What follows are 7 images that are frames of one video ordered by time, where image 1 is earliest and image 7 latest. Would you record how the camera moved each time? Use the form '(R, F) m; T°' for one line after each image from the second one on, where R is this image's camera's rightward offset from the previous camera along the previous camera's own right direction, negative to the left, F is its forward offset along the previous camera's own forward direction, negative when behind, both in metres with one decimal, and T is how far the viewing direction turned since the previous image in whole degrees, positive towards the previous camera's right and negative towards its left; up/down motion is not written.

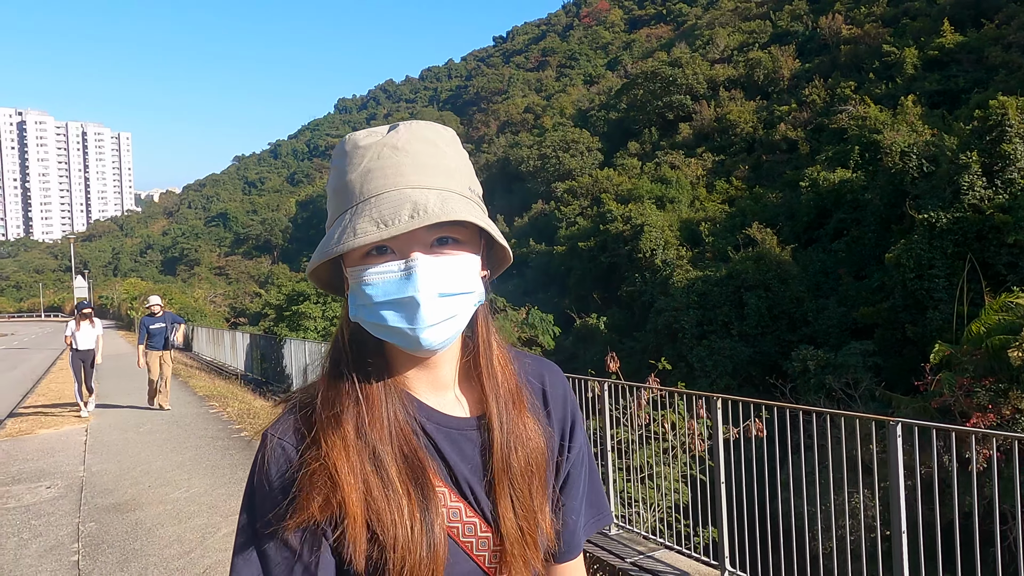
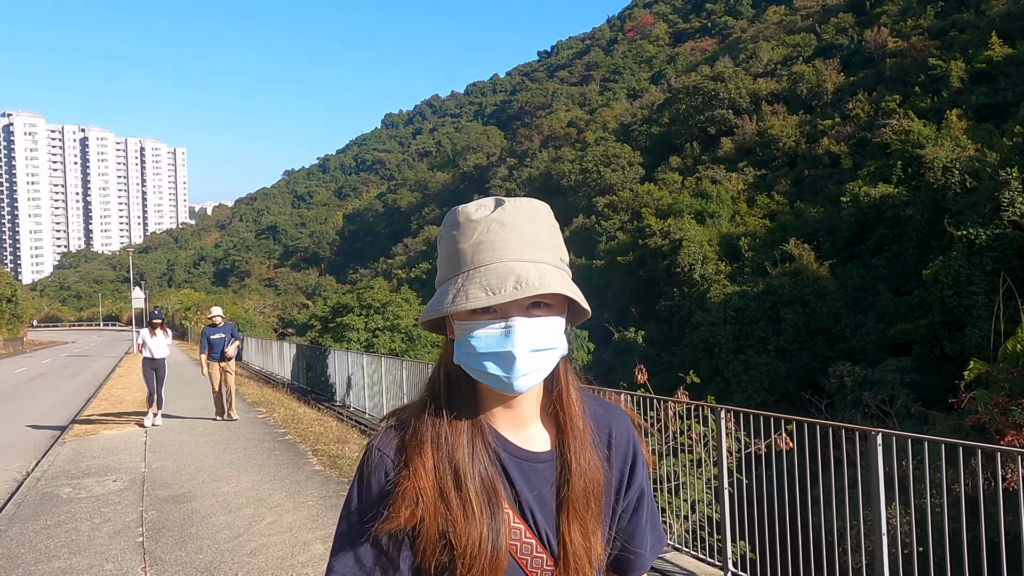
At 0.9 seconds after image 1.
(+0.1, -0.3) m; -4°
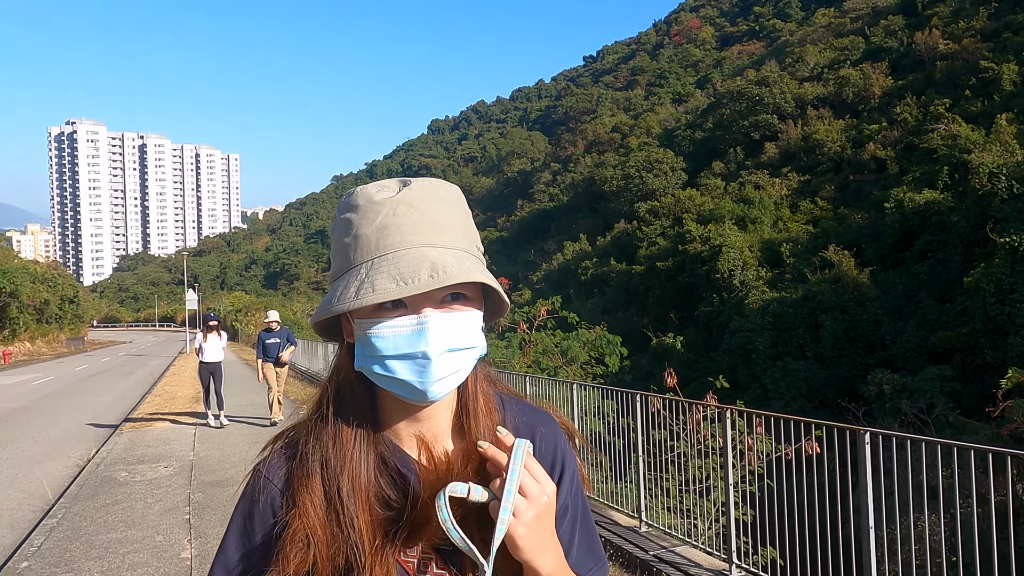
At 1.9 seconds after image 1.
(+0.1, -0.2) m; -4°
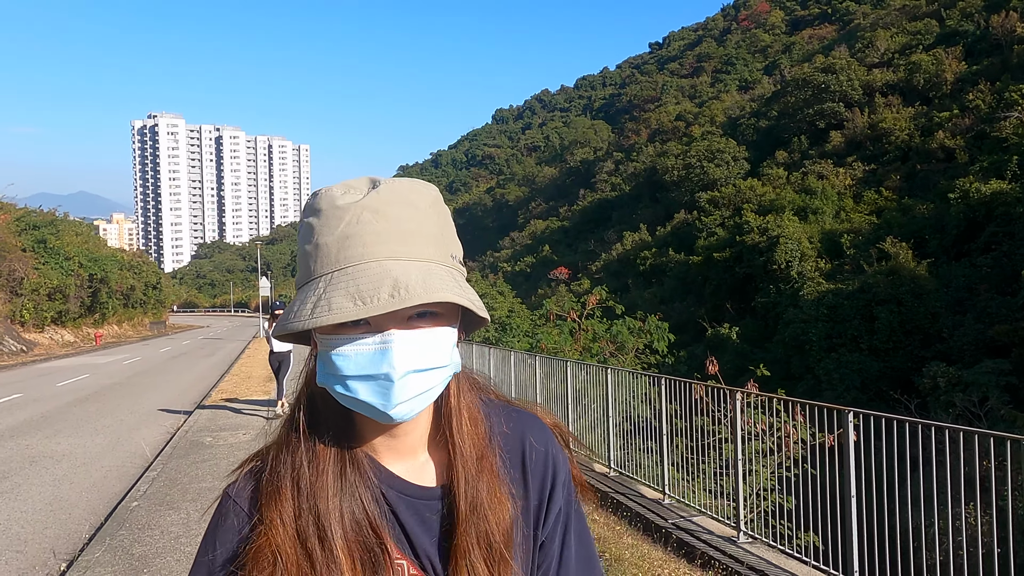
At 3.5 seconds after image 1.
(+0.2, -0.5) m; -5°
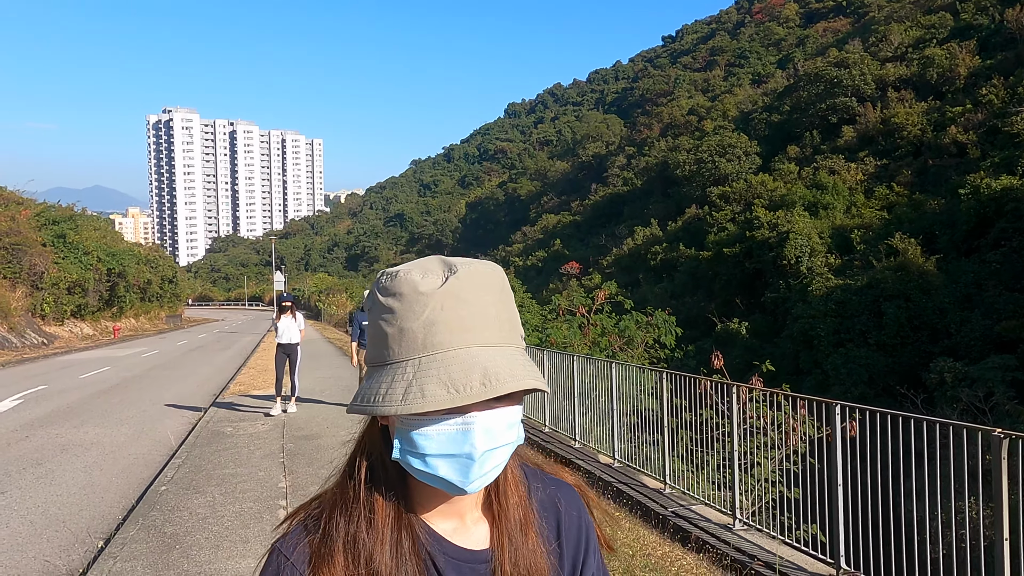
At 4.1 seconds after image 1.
(0.0, -0.2) m; -1°
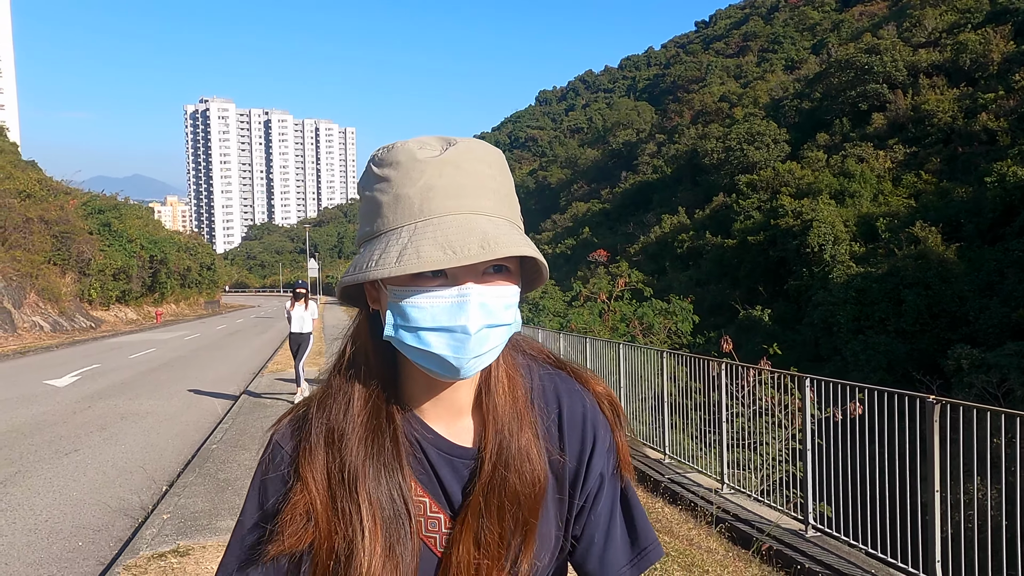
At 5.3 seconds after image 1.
(+0.1, -0.5) m; -3°
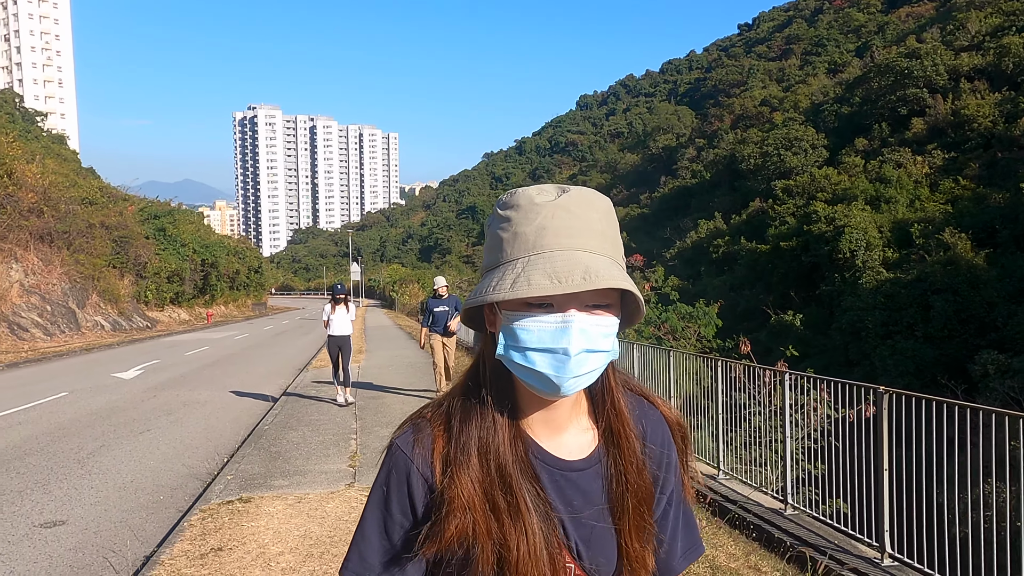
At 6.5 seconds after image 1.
(+0.2, -0.5) m; -3°
